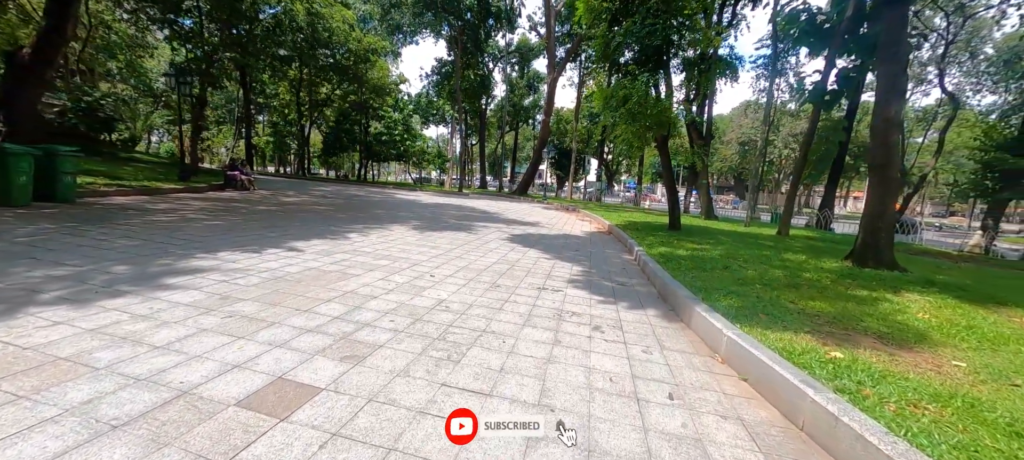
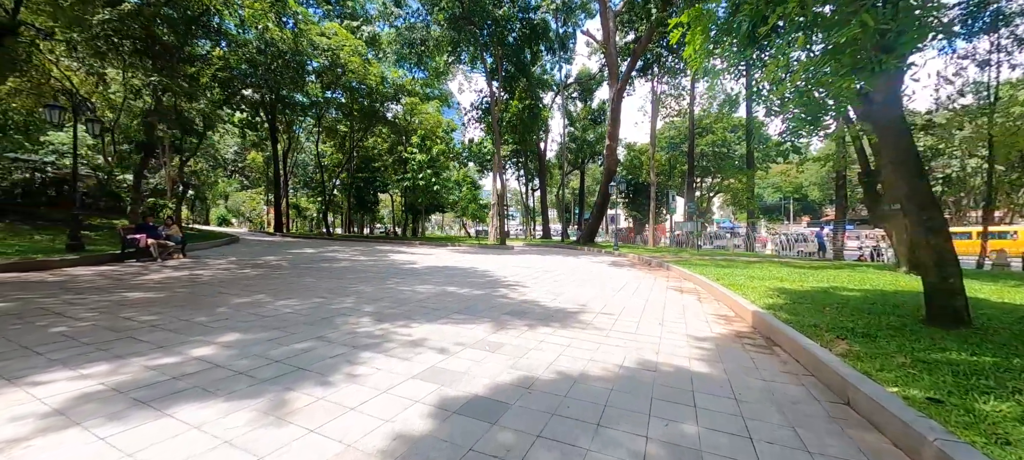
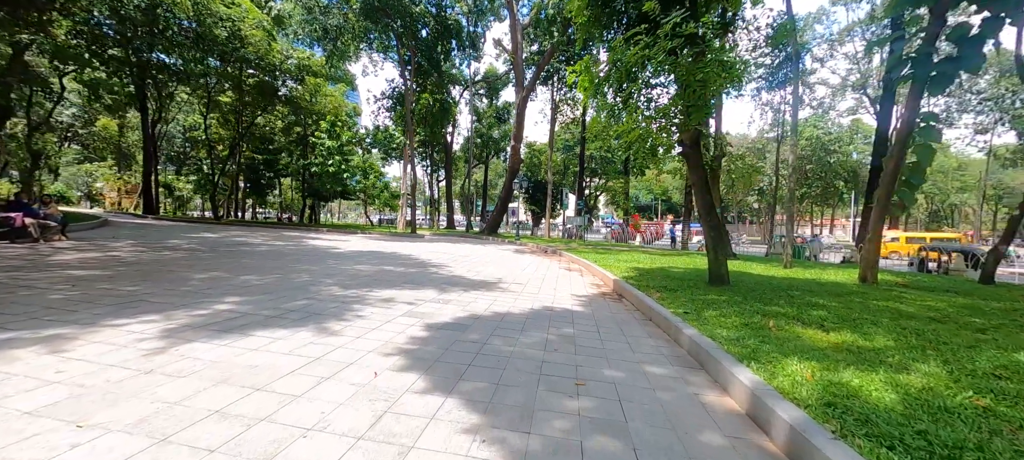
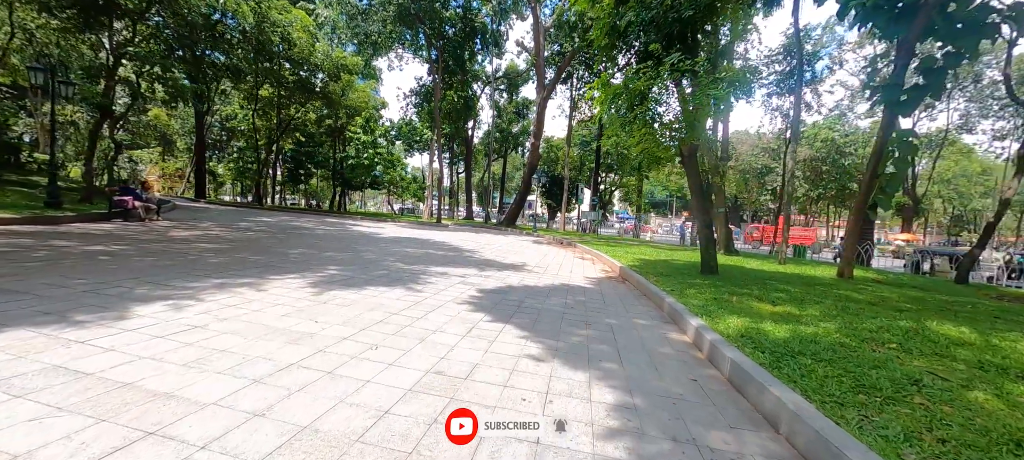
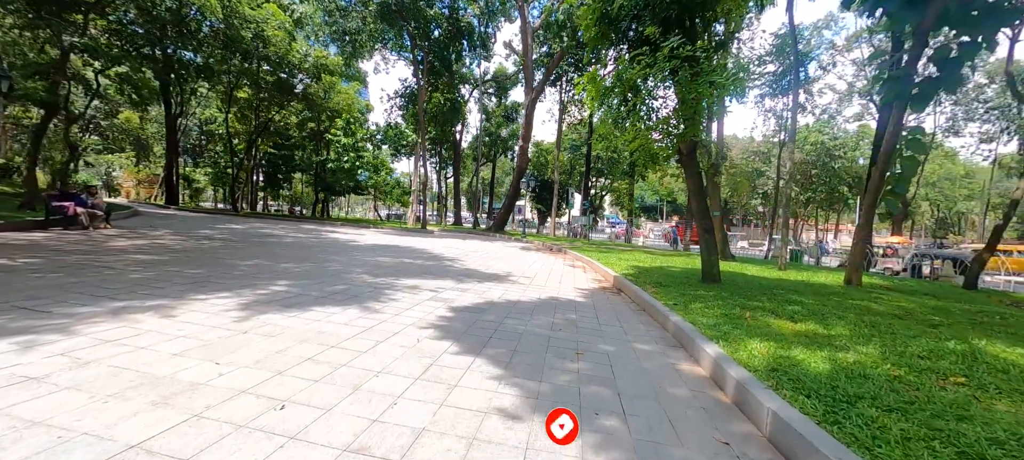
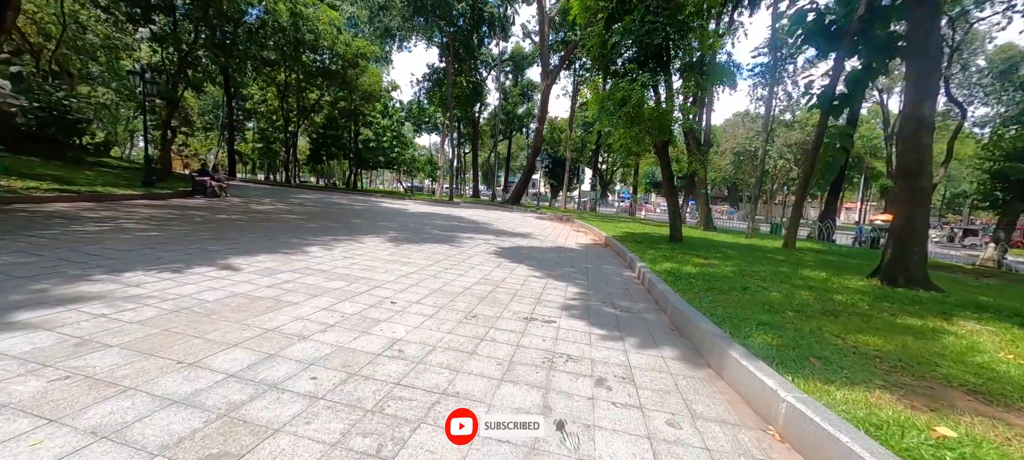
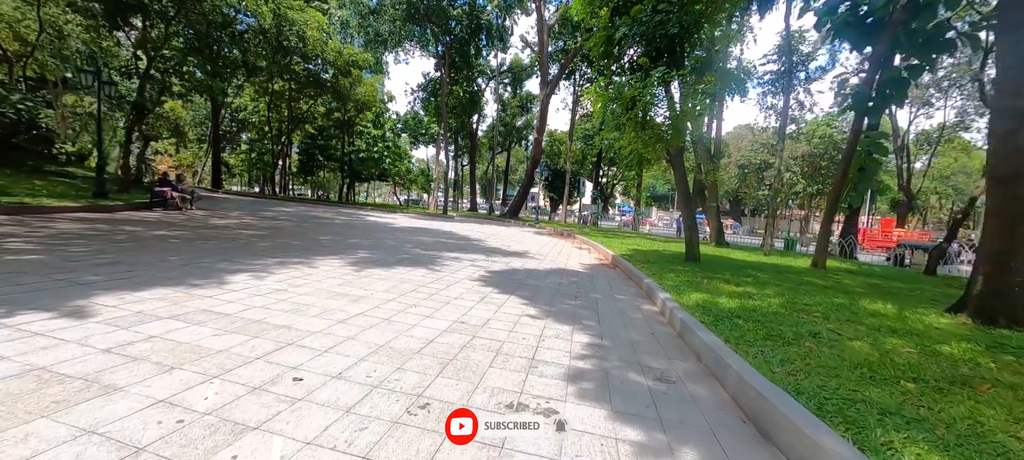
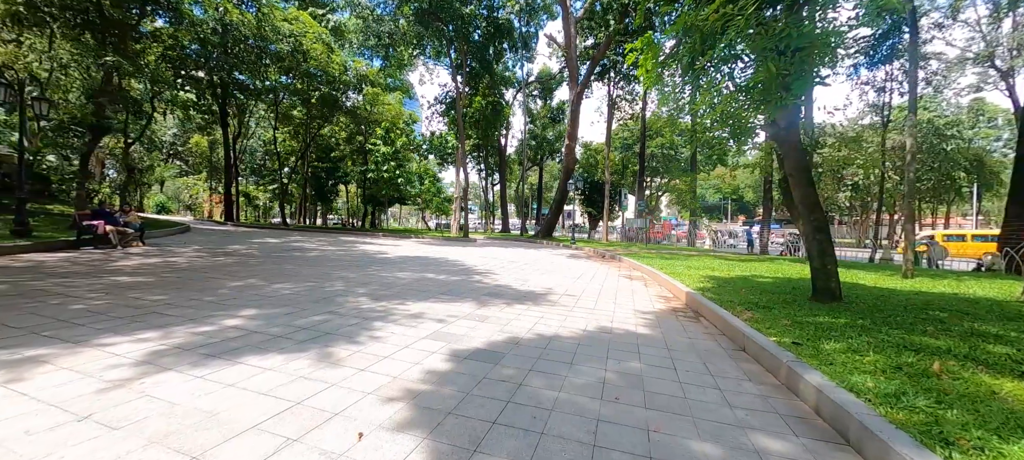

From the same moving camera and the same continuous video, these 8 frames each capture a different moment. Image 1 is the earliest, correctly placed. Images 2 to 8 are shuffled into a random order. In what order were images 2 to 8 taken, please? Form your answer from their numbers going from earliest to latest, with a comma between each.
6, 7, 4, 5, 3, 8, 2
